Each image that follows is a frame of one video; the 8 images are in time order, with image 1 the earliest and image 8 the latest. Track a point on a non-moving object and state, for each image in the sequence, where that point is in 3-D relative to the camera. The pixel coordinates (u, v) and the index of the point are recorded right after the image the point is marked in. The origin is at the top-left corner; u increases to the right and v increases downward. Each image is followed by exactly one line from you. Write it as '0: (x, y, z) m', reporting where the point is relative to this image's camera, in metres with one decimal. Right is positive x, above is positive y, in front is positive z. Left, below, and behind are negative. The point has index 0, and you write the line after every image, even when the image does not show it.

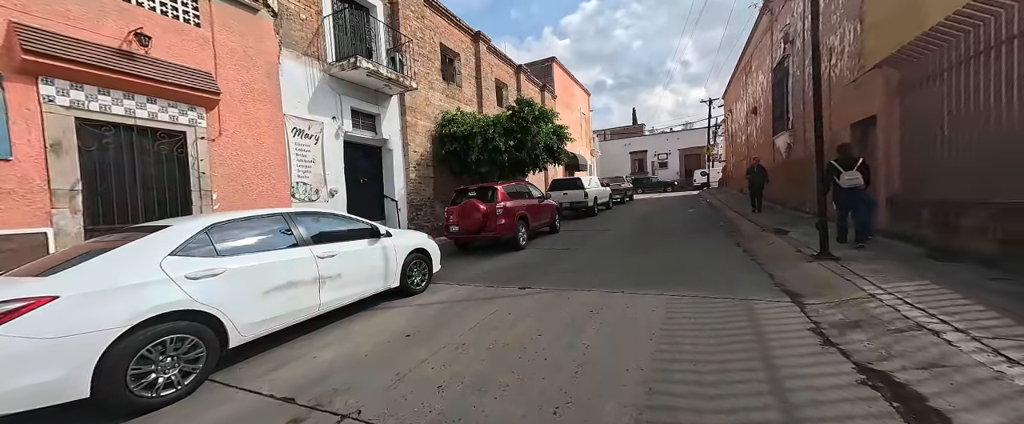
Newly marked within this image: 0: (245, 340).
0: (-2.2, -1.1, +3.0) m
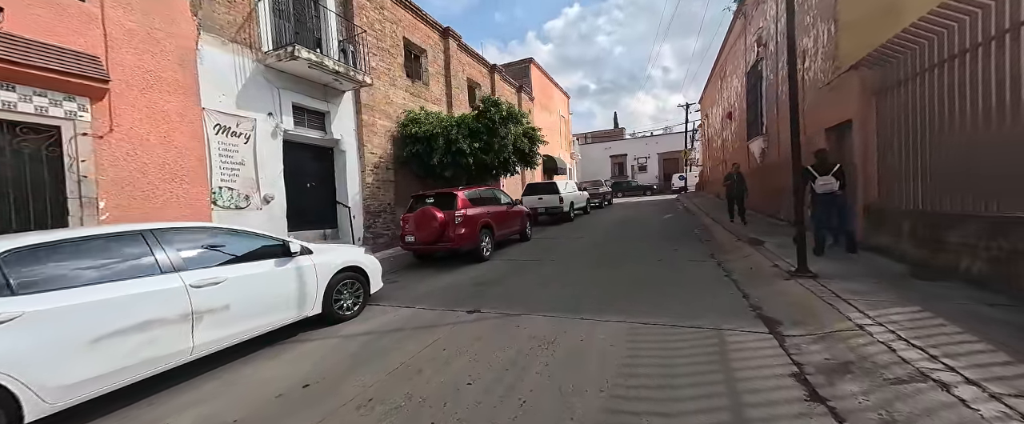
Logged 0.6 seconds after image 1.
0: (-2.8, -1.2, +2.2) m
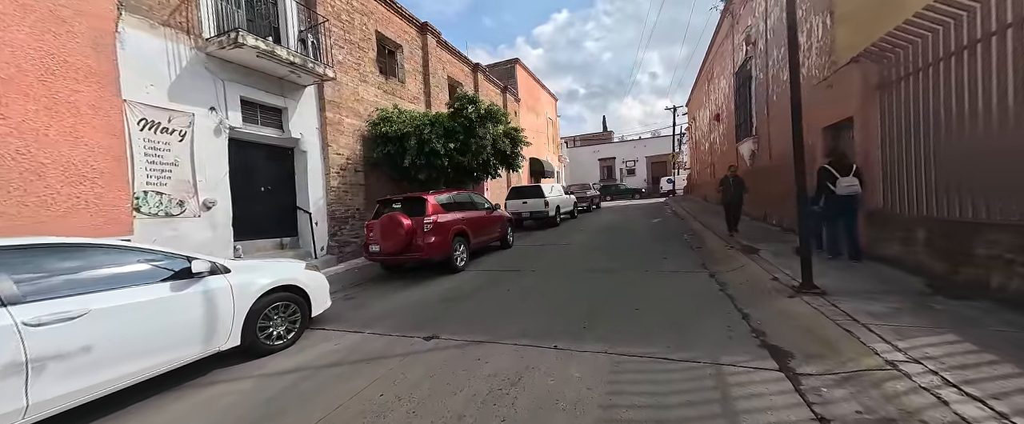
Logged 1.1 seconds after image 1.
0: (-3.1, -1.3, +1.5) m
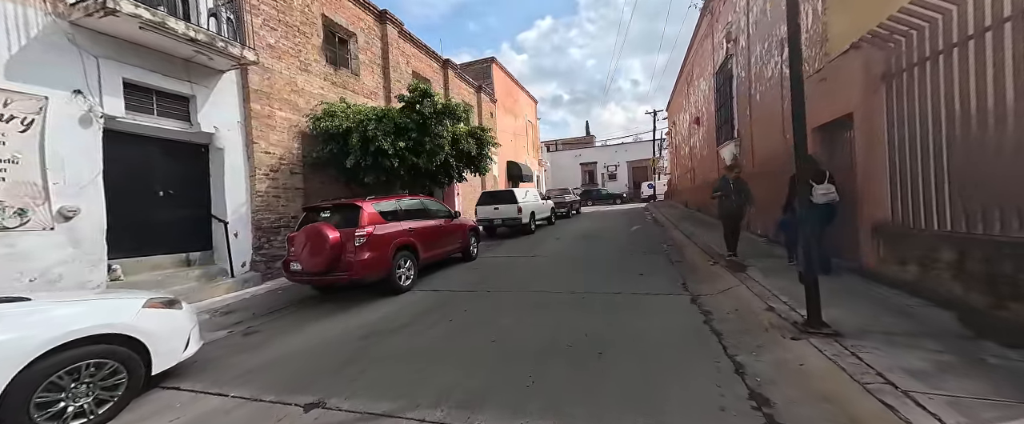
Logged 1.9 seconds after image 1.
0: (-3.7, -1.4, +0.3) m
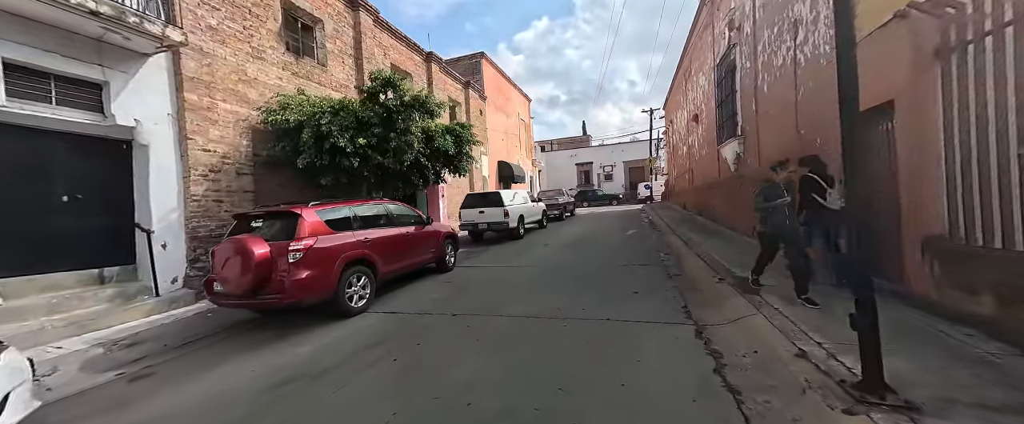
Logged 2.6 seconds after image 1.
0: (-4.0, -1.5, -0.7) m
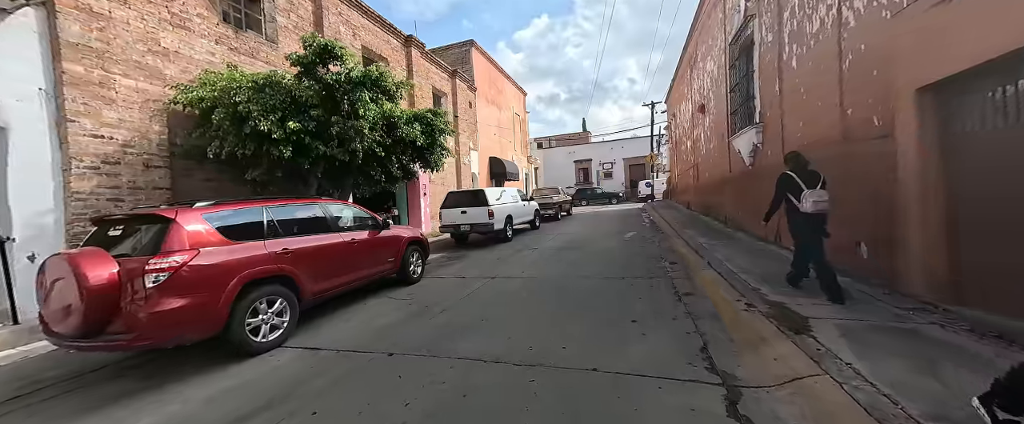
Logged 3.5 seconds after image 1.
0: (-4.5, -1.6, -2.0) m
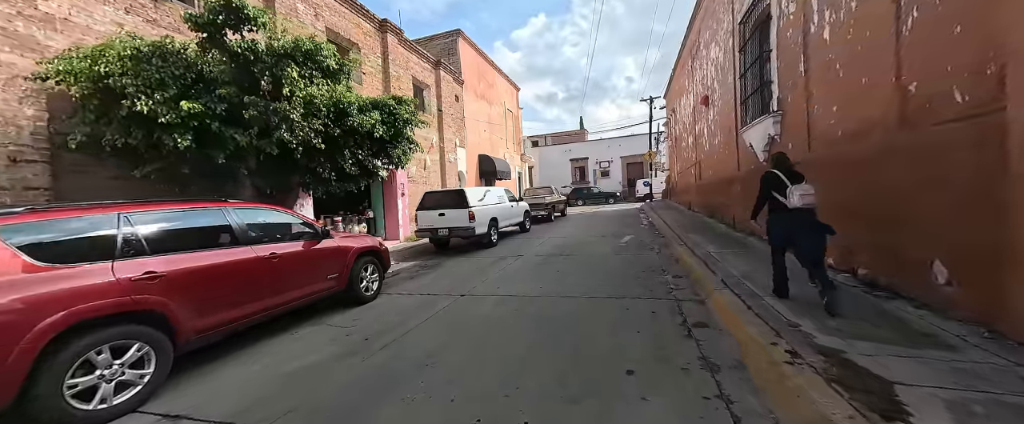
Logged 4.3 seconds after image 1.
0: (-4.9, -1.7, -3.2) m
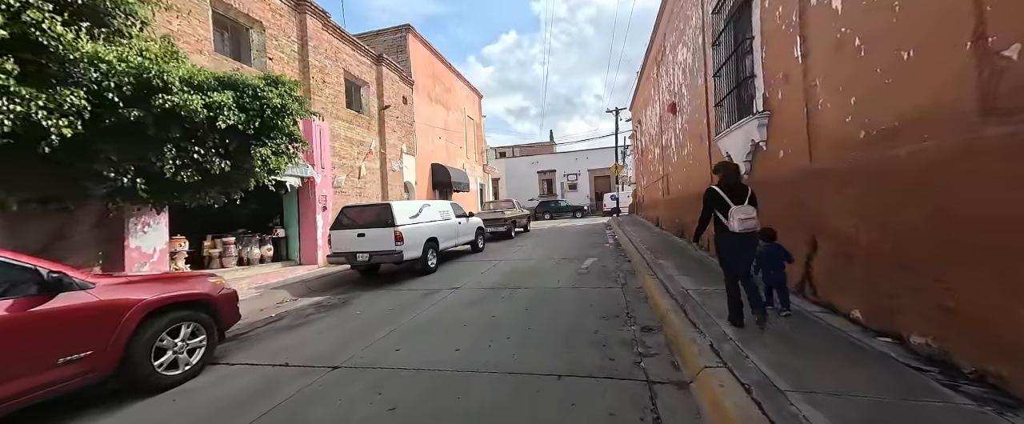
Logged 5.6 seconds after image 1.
0: (-5.3, -1.6, -5.5) m
